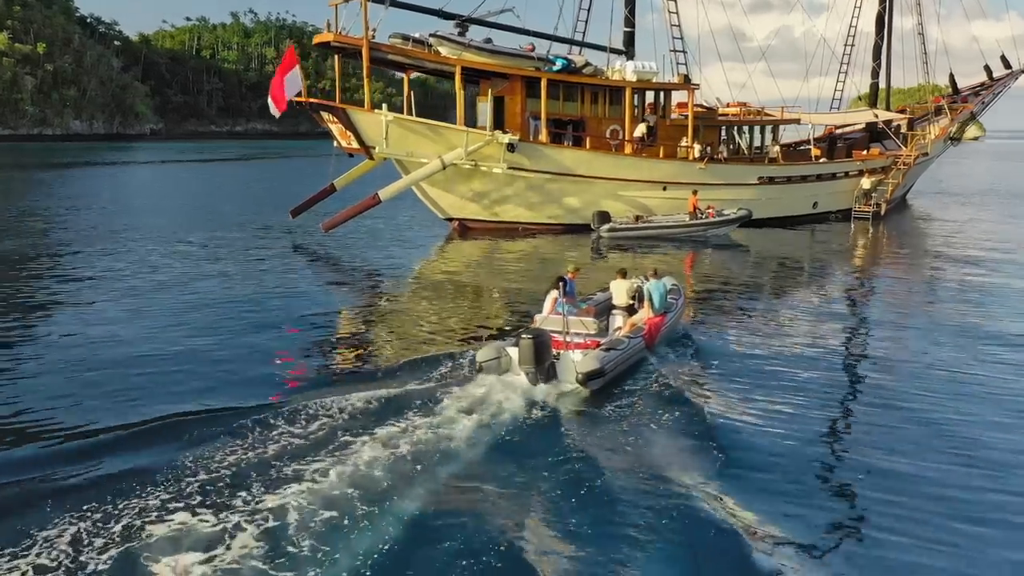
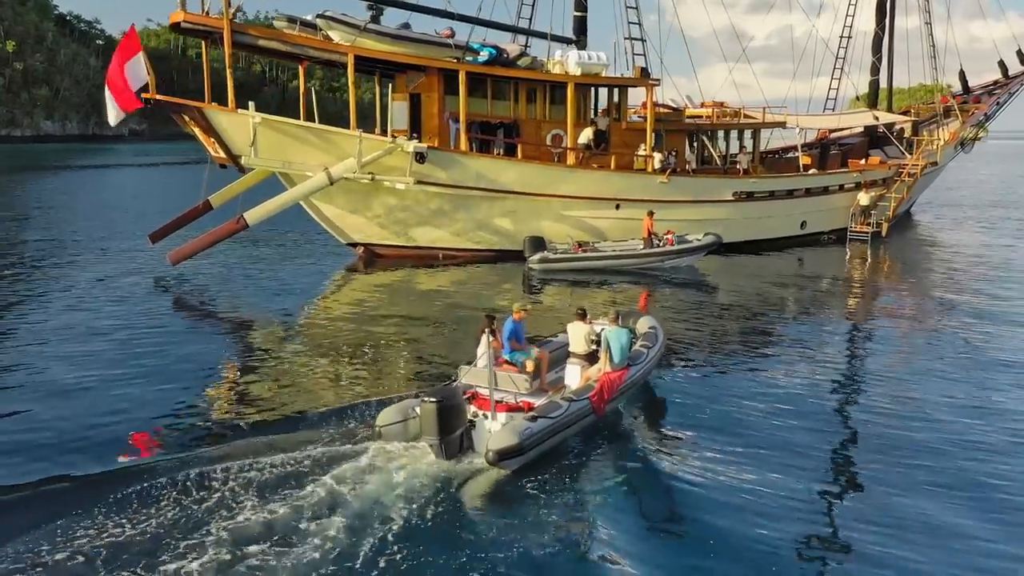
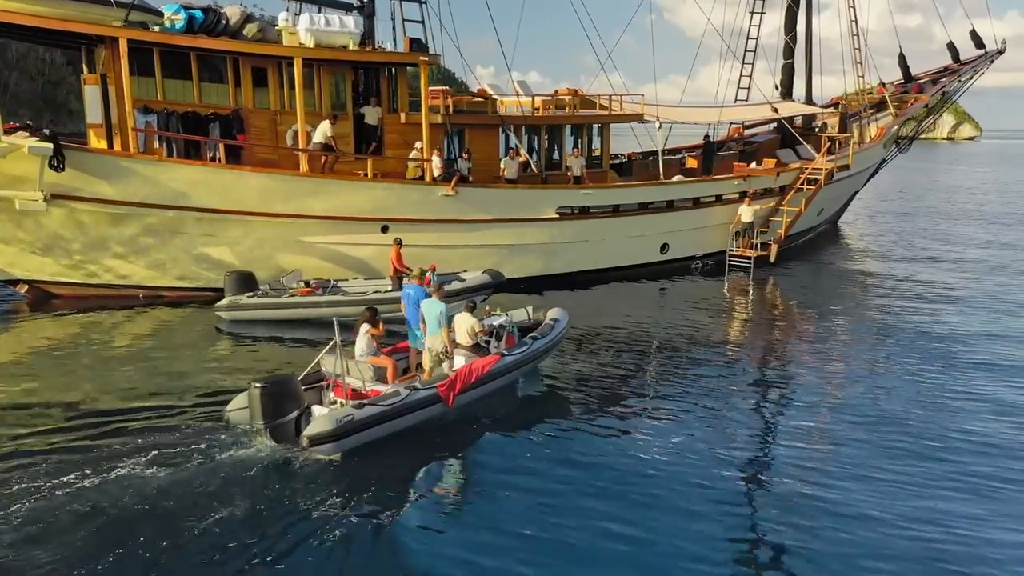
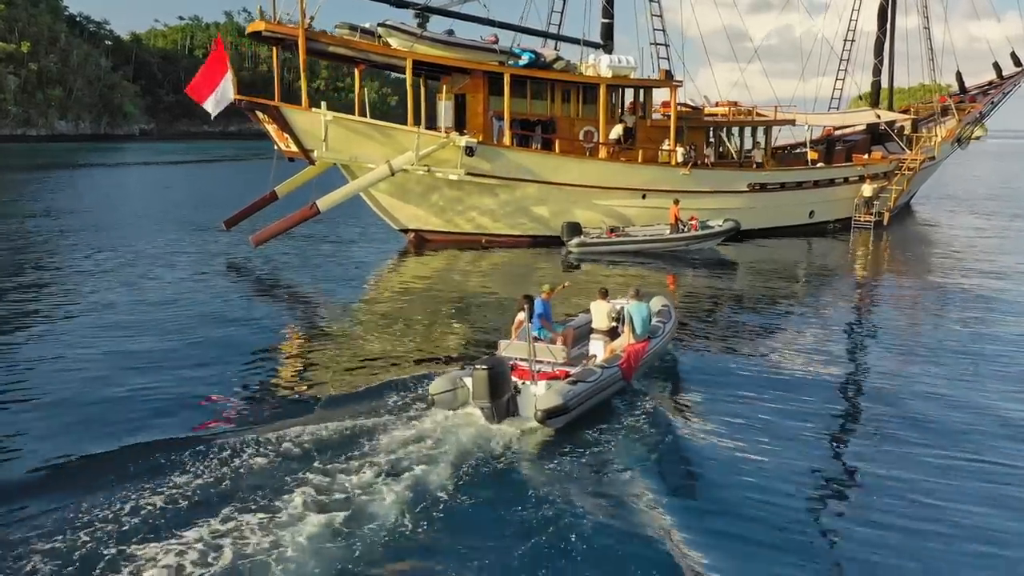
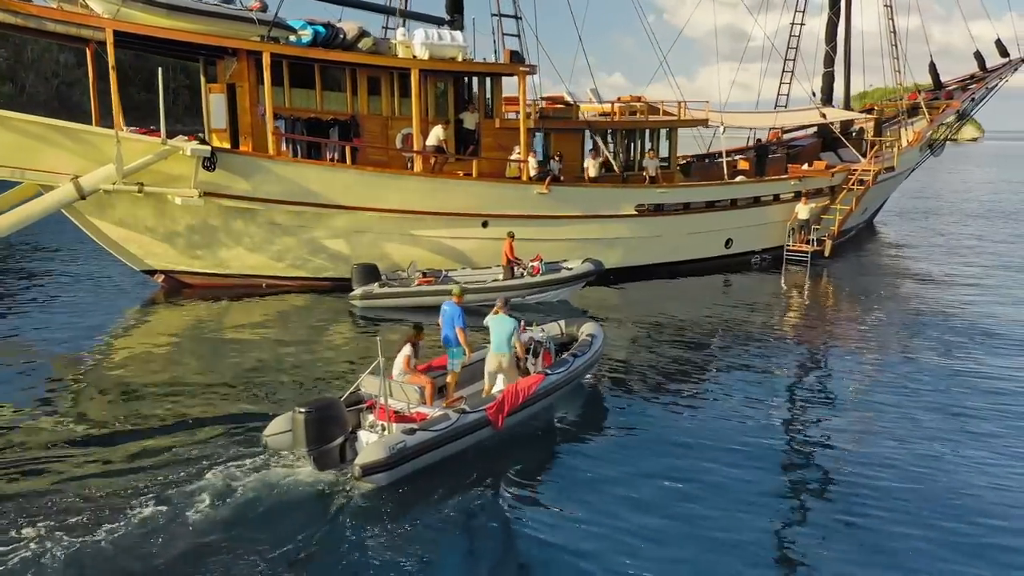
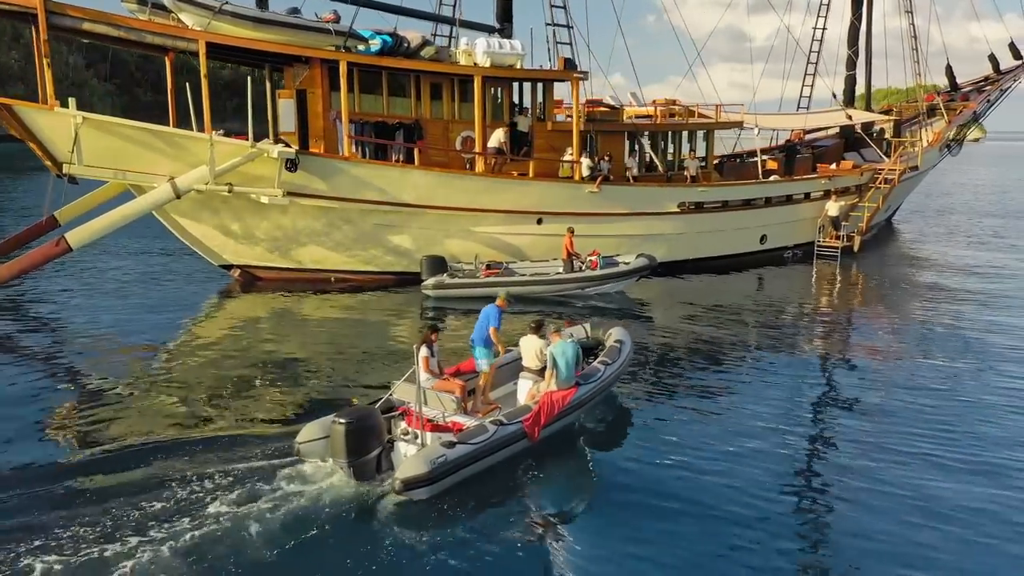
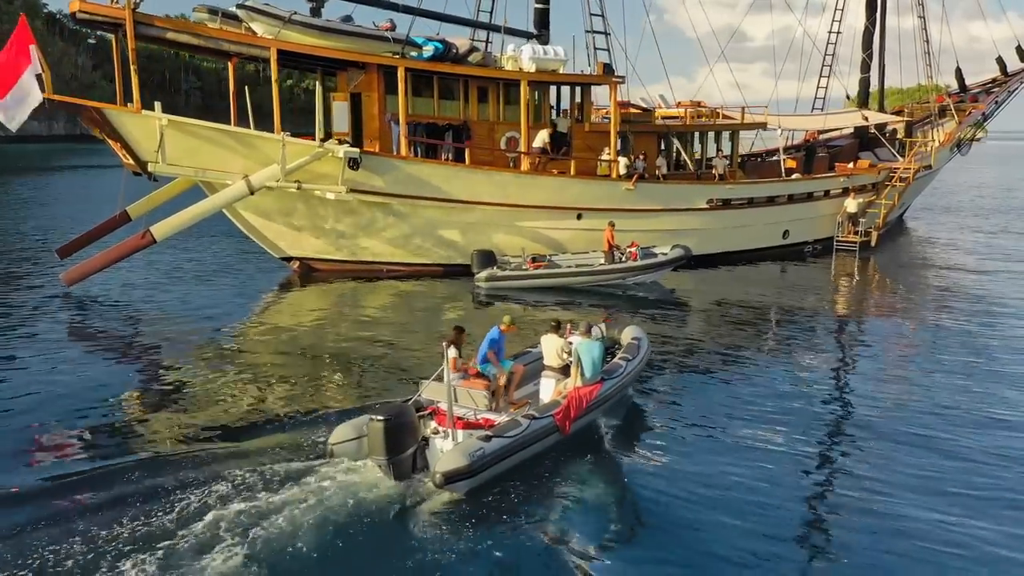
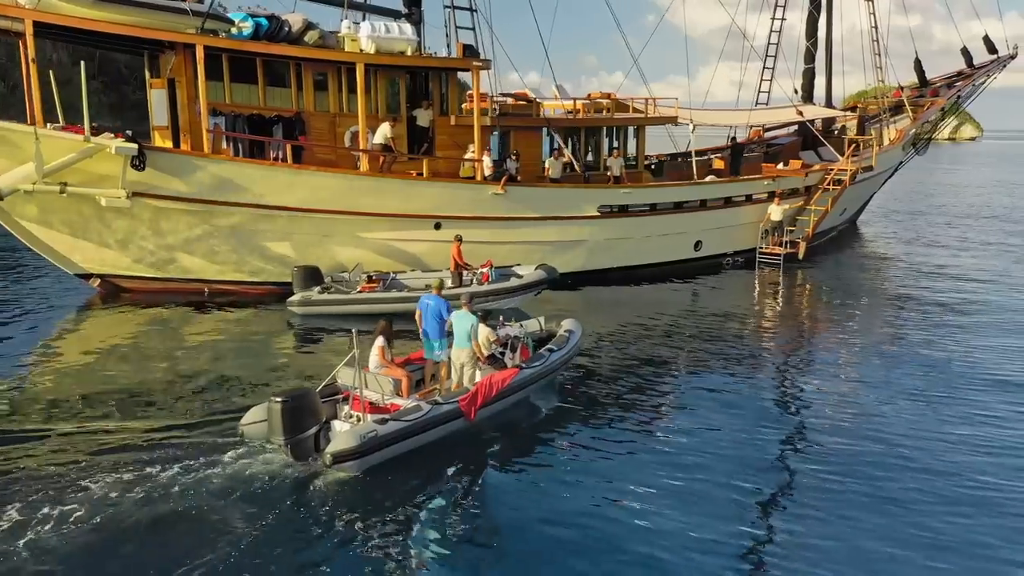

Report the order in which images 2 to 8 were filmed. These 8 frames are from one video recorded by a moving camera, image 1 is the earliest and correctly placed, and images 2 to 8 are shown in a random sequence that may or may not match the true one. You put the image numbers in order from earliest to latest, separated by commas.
4, 2, 7, 6, 5, 8, 3
